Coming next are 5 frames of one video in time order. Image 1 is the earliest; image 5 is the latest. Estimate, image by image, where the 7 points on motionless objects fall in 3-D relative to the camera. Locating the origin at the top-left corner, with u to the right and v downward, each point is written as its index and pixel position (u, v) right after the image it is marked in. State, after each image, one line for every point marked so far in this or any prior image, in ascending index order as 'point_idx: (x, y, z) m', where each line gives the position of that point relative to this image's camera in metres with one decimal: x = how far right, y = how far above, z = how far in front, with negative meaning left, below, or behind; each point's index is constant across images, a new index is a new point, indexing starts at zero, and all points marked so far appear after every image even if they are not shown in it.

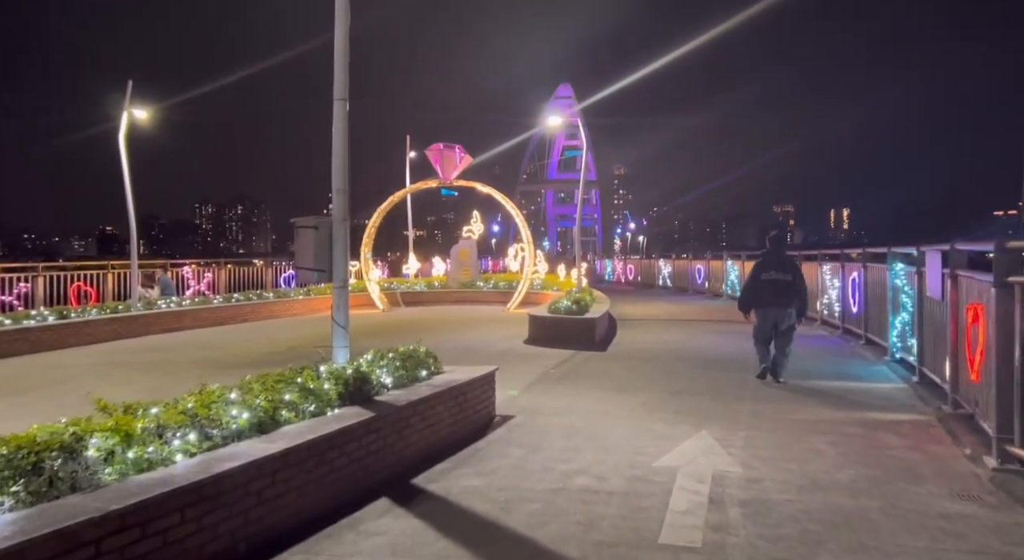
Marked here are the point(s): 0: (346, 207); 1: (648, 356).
0: (-1.4, +0.6, +6.4) m
1: (+2.3, -1.3, +12.6) m
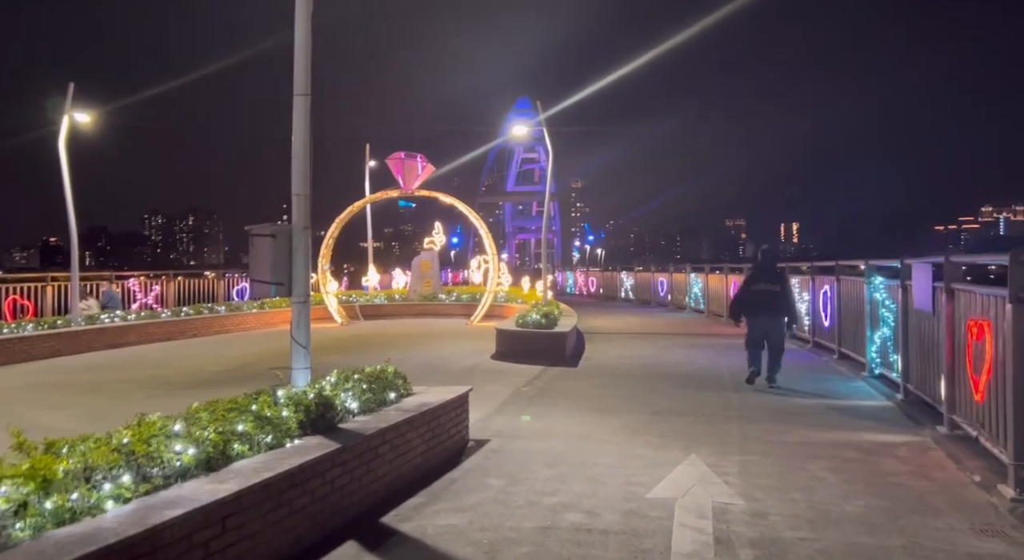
0: (-1.6, +0.5, +5.8) m
1: (+1.8, -1.5, +12.1) m
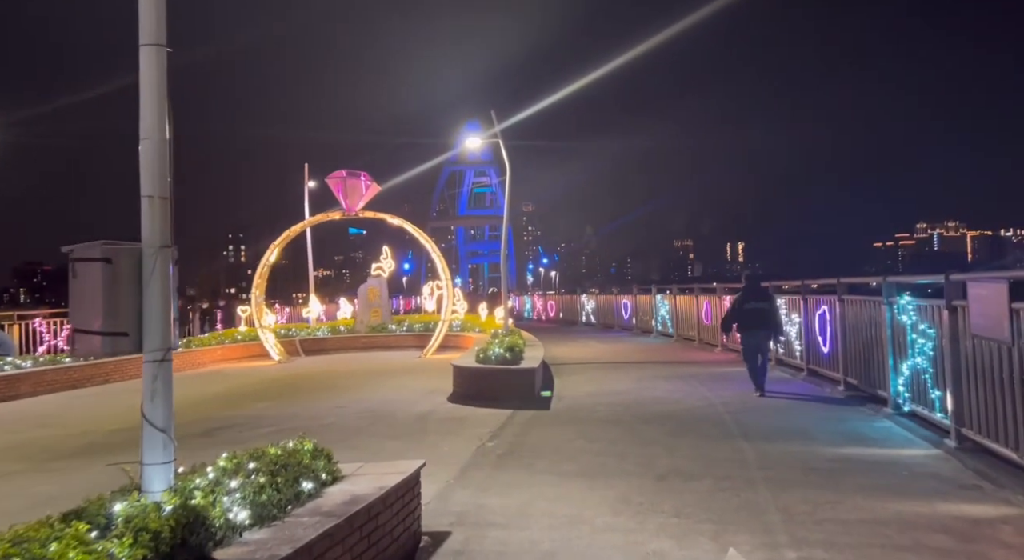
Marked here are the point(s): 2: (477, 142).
0: (-1.8, +0.3, +3.8) m
1: (+1.2, -1.9, +10.3) m
2: (-1.0, +3.7, +20.0) m
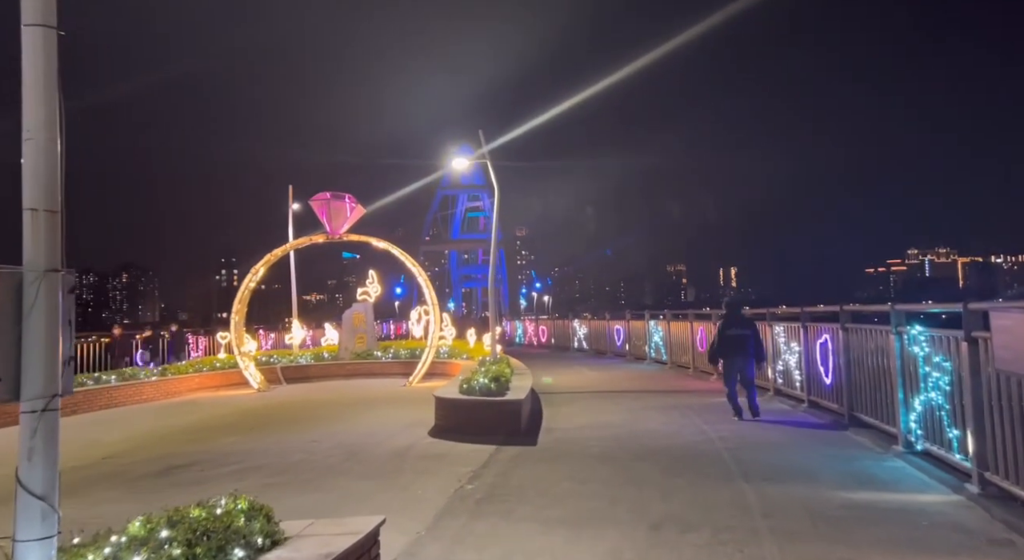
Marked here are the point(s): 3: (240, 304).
0: (-1.9, +0.1, +3.1) m
1: (+1.0, -2.2, +9.6) m
2: (-1.3, +3.0, +19.4) m
3: (-7.2, -0.7, +19.8) m
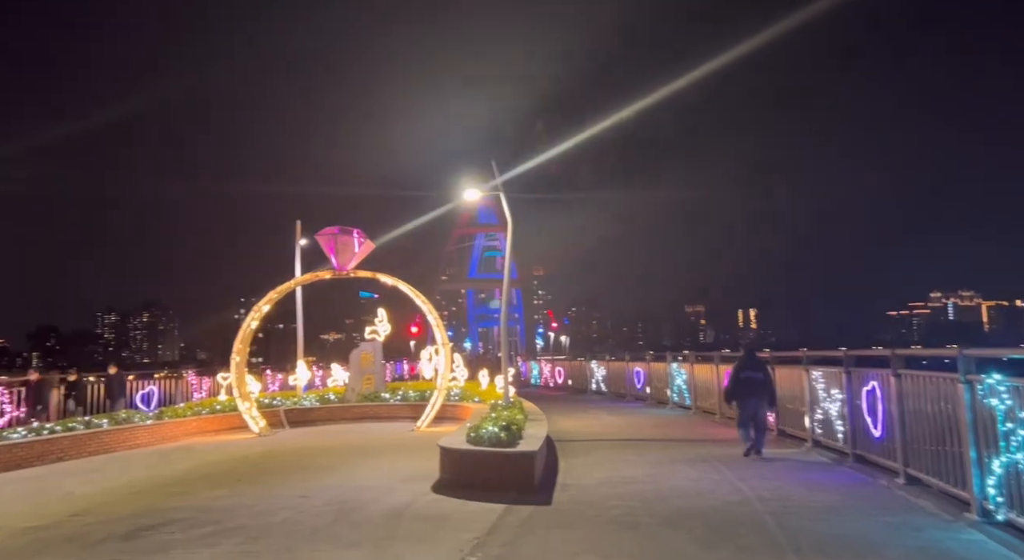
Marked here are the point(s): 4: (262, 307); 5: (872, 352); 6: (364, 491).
0: (-1.9, 0.0, +2.2) m
1: (+1.2, -2.7, +8.4) m
2: (-0.9, +2.1, +18.6) m
3: (-6.9, -1.6, +18.9) m
4: (-6.6, -0.7, +19.5) m
5: (+5.2, -1.0, +10.7) m
6: (-2.1, -2.9, +10.4) m
